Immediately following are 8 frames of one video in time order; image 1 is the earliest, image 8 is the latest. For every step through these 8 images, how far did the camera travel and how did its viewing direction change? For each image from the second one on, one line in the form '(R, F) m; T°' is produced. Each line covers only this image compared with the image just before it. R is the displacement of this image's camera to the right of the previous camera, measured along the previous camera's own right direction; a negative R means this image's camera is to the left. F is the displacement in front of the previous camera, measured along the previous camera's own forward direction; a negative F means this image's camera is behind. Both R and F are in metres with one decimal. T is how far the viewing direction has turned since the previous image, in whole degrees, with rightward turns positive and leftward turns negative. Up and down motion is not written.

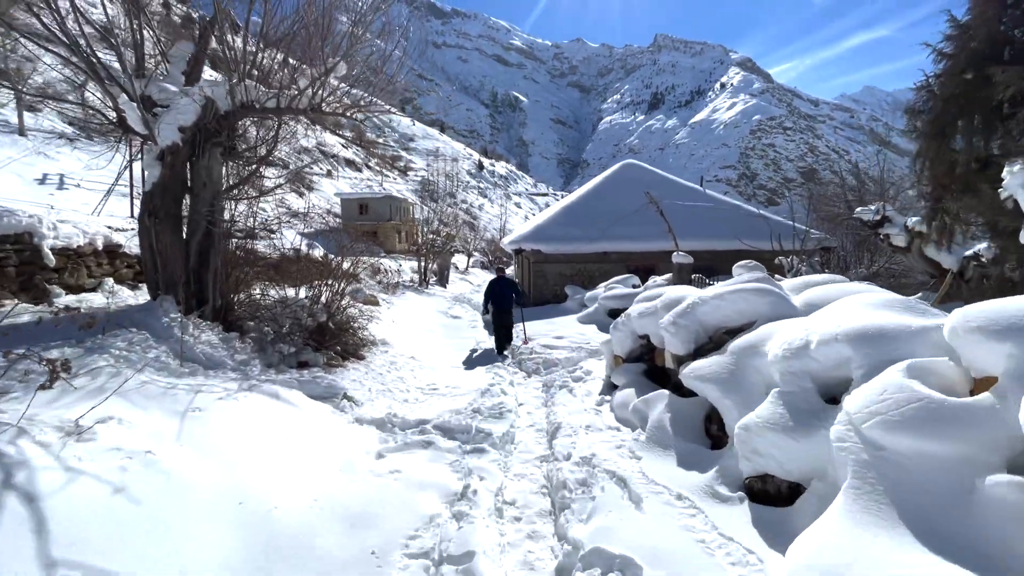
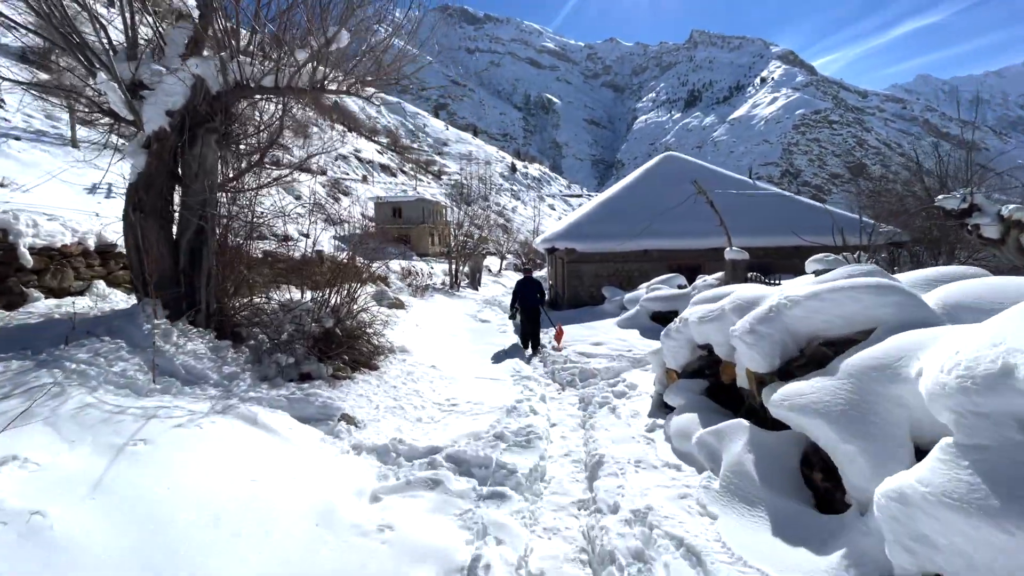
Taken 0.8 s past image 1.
(0.0, +1.0) m; -4°
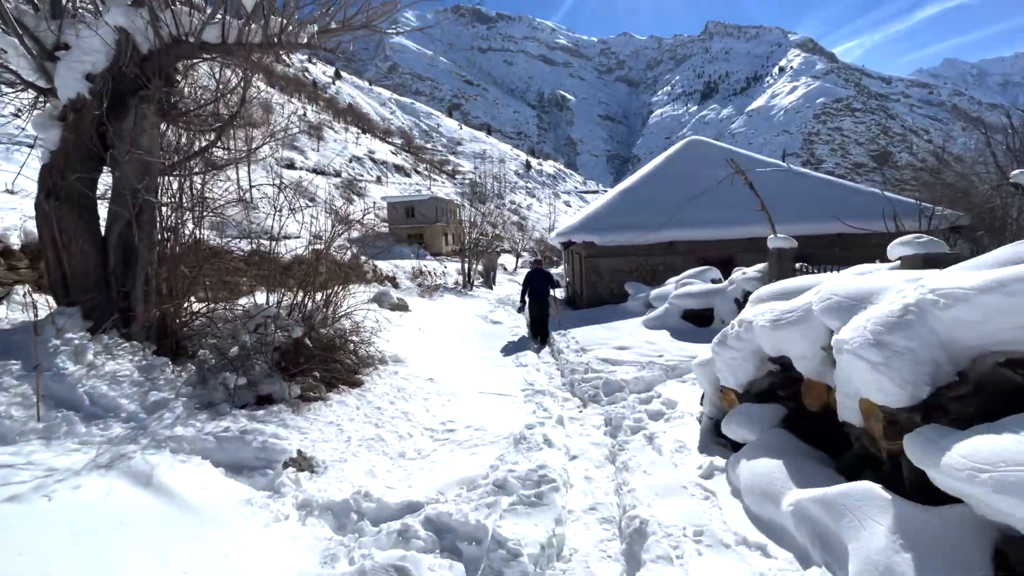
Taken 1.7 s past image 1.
(+0.1, +1.2) m; -2°
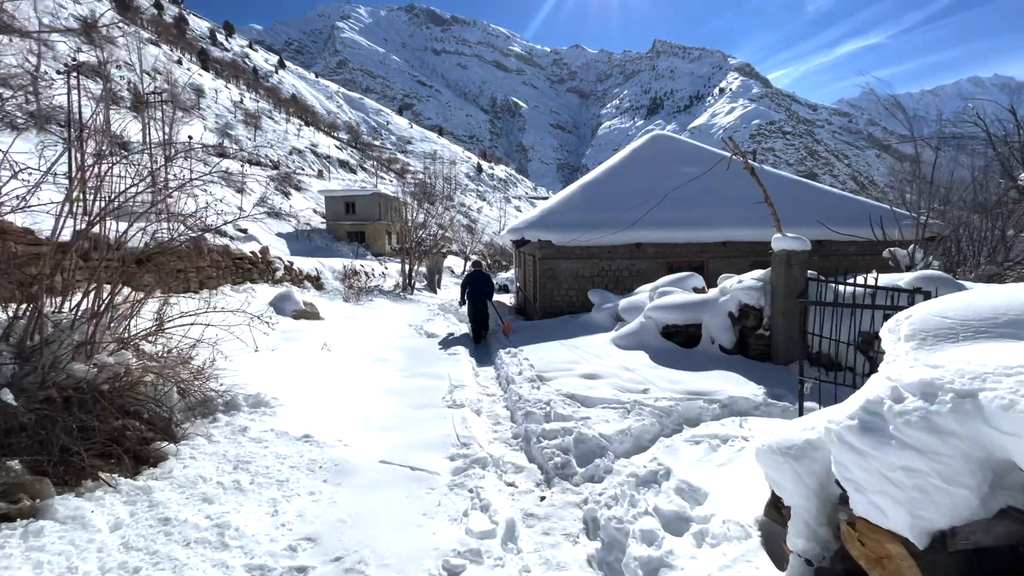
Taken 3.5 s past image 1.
(+0.2, +2.4) m; +6°
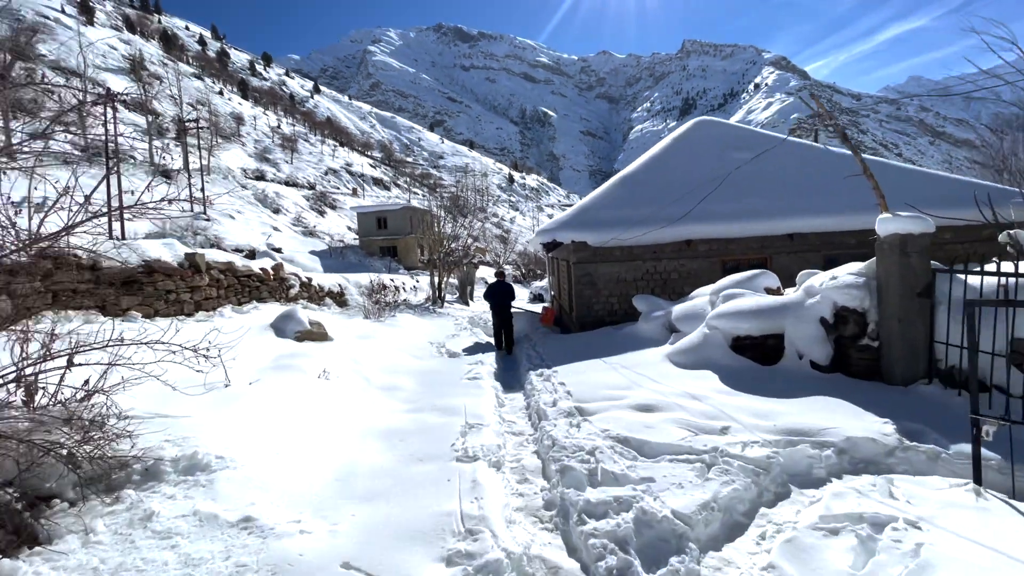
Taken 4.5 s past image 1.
(+0.1, +1.4) m; -4°
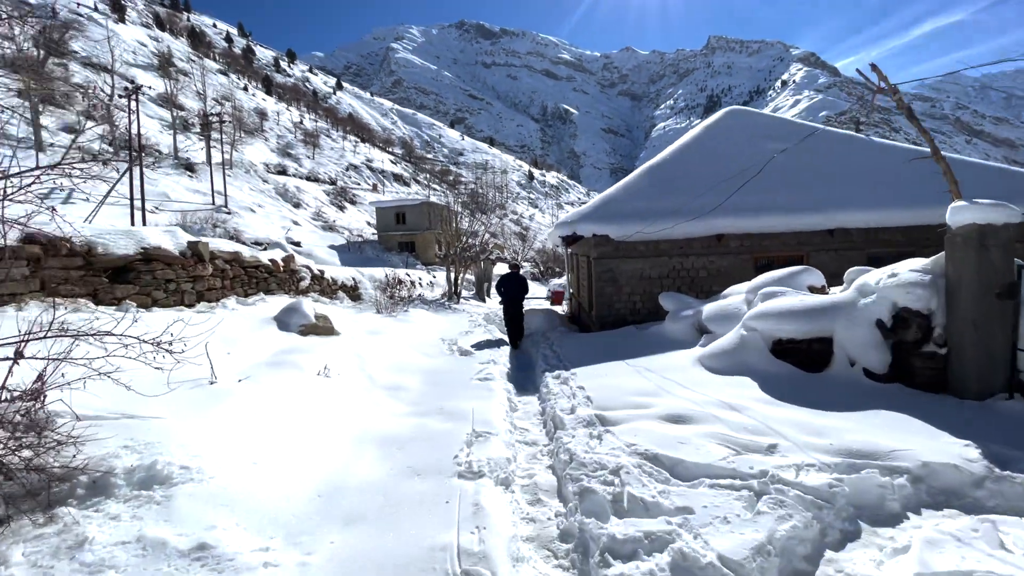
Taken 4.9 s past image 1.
(0.0, +0.6) m; -2°
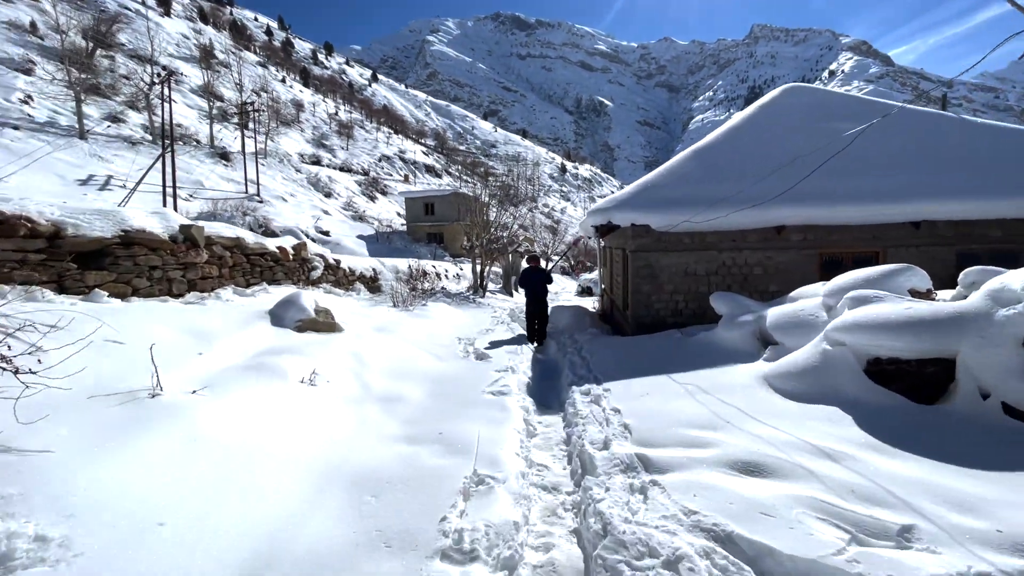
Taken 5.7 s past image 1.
(+0.1, +1.1) m; -4°
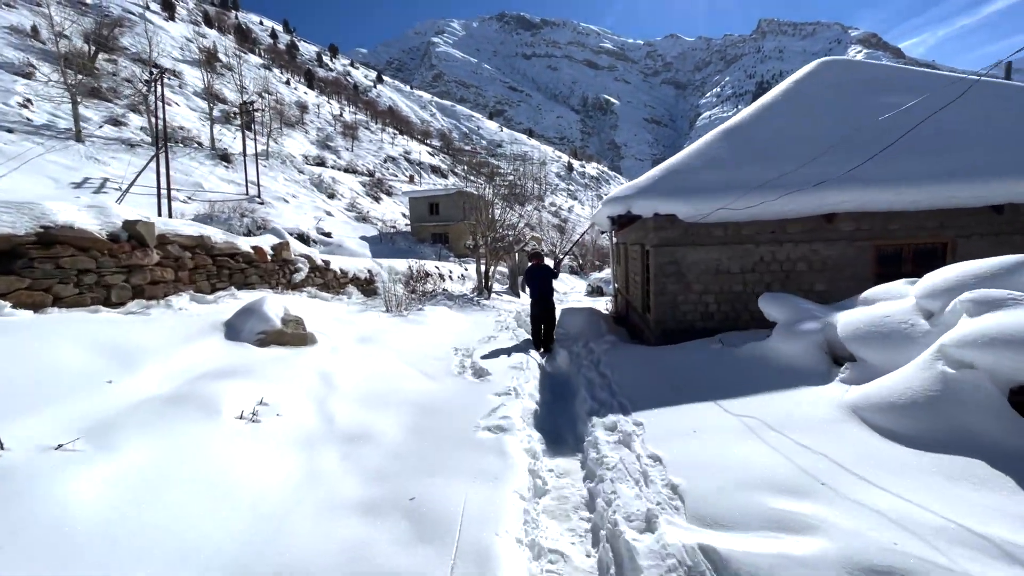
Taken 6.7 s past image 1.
(+0.1, +1.3) m; -1°
